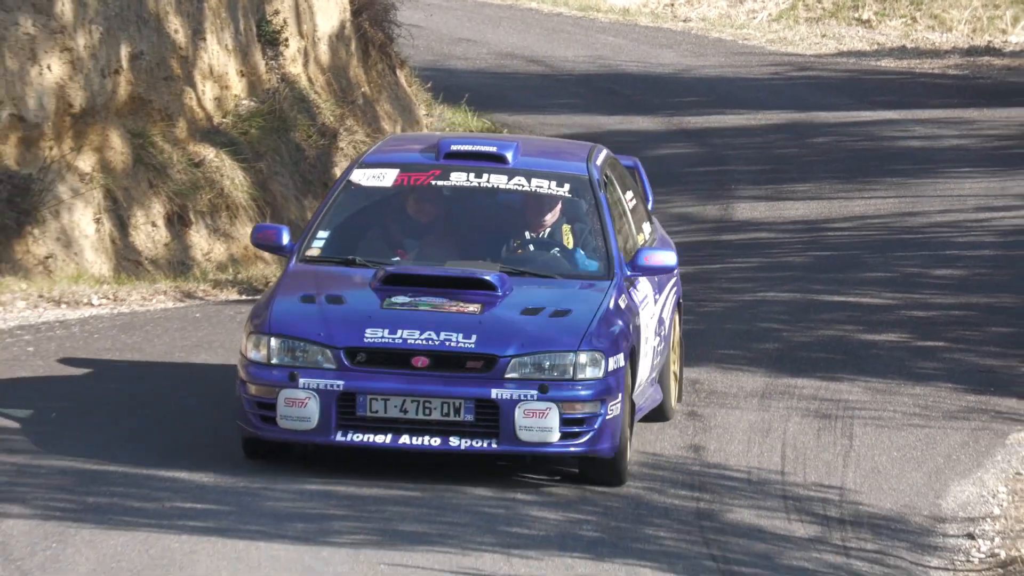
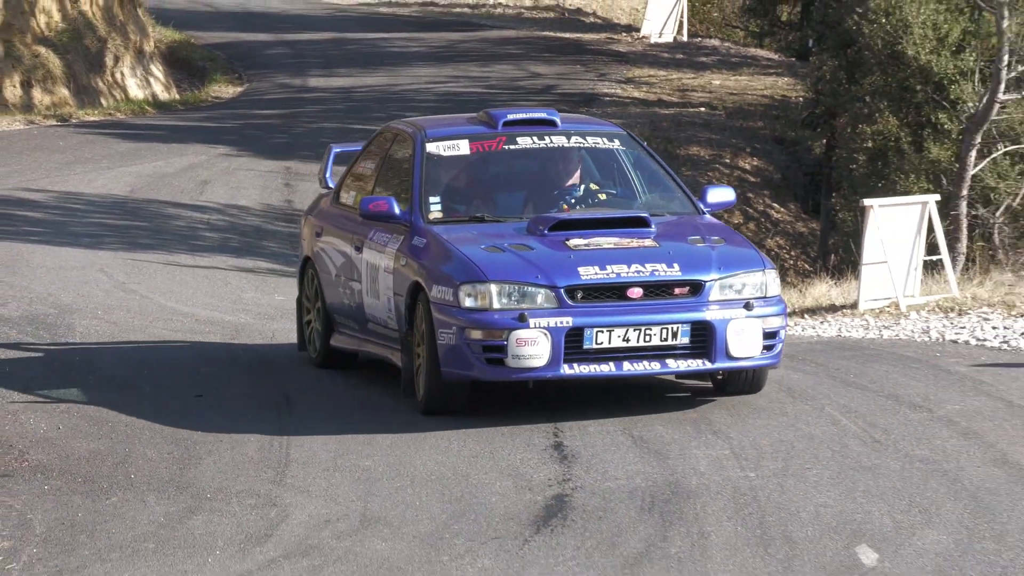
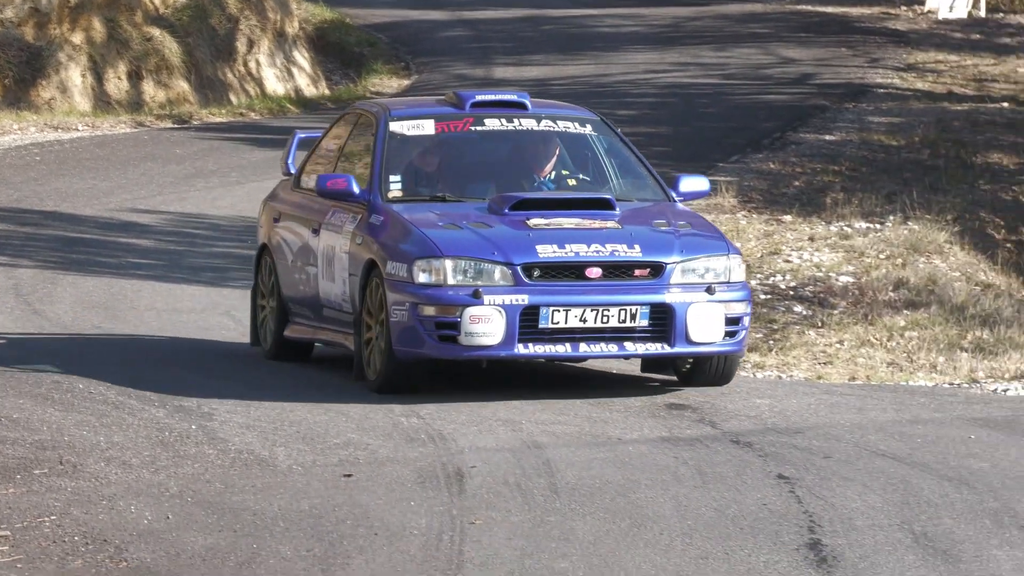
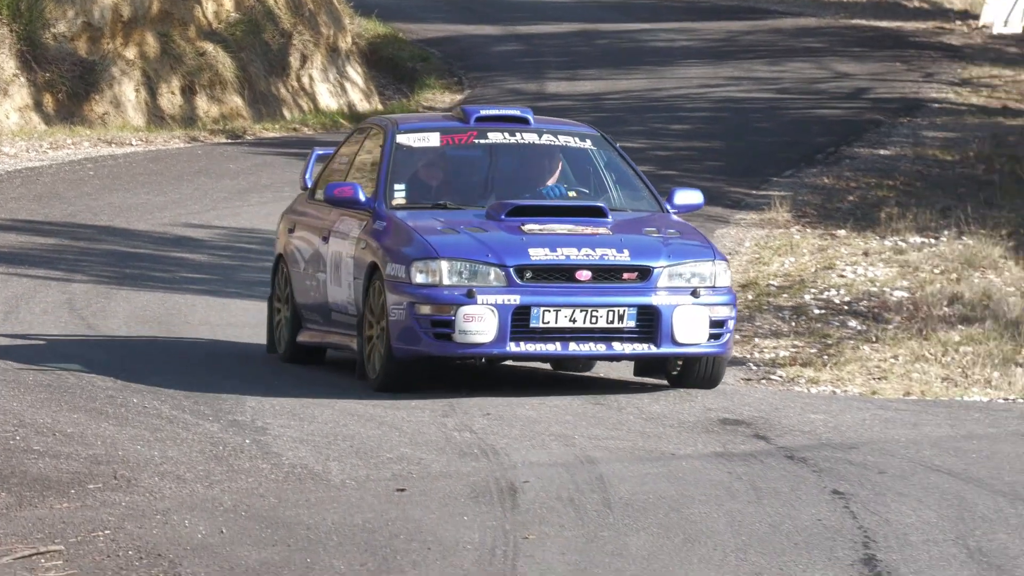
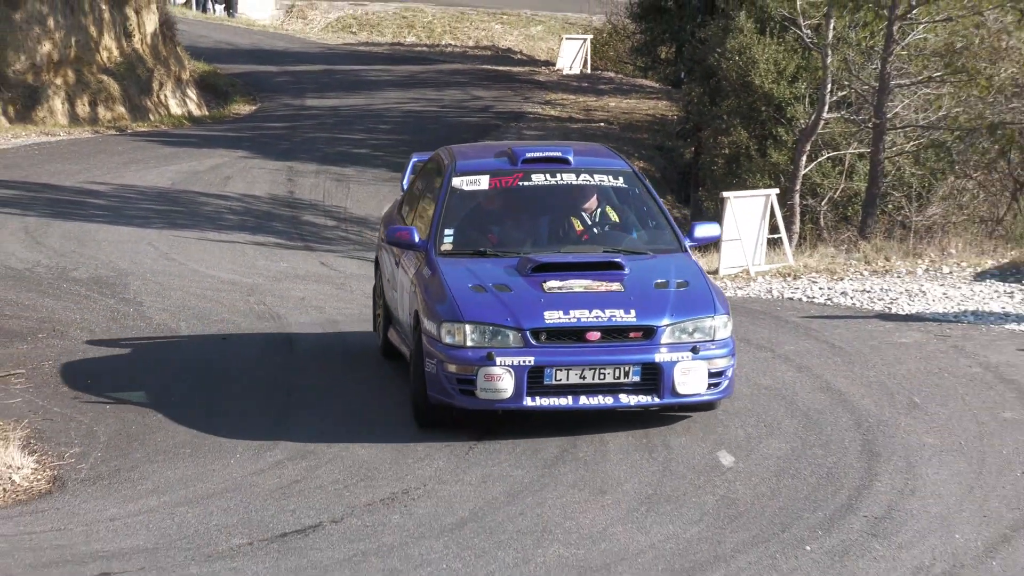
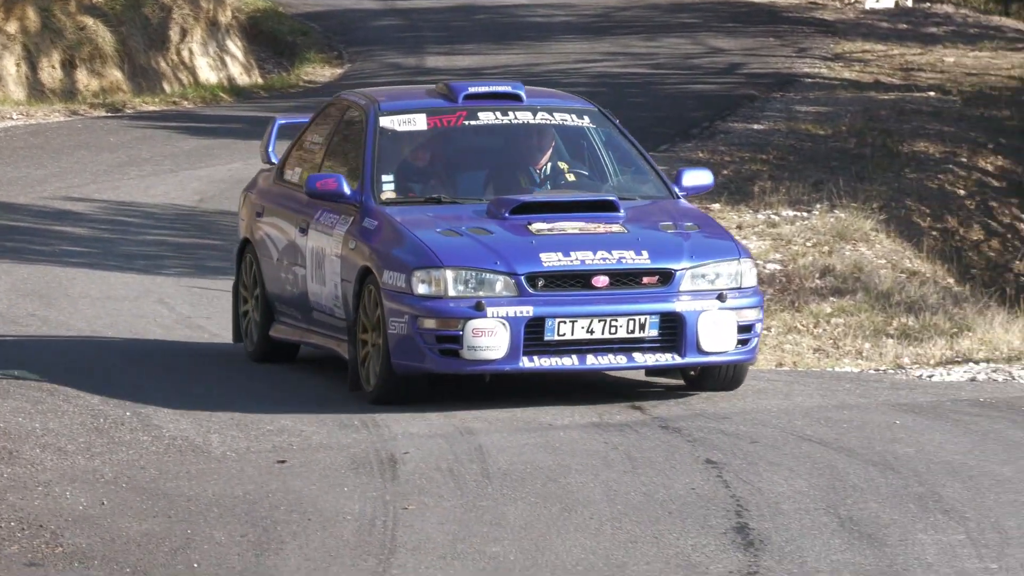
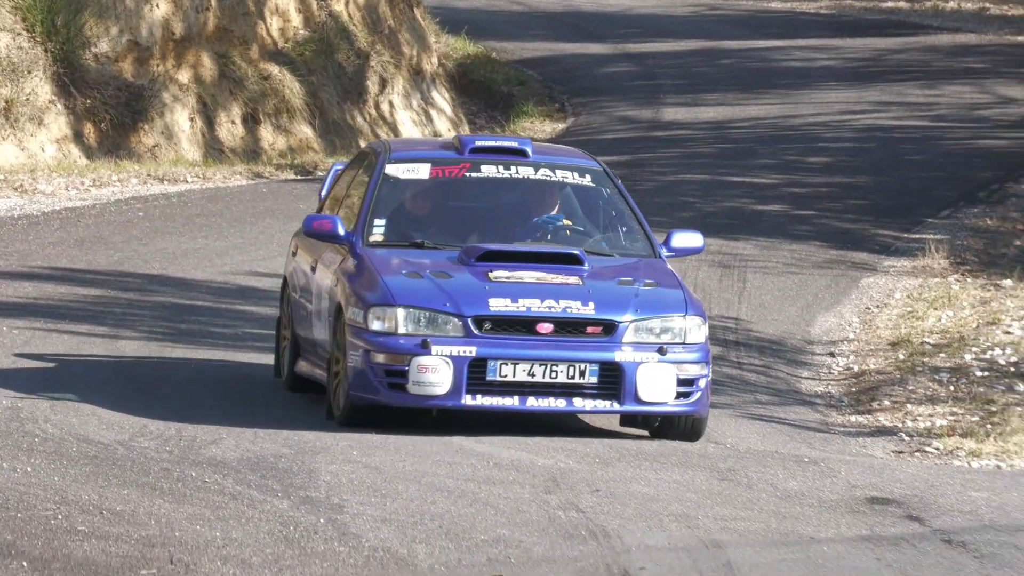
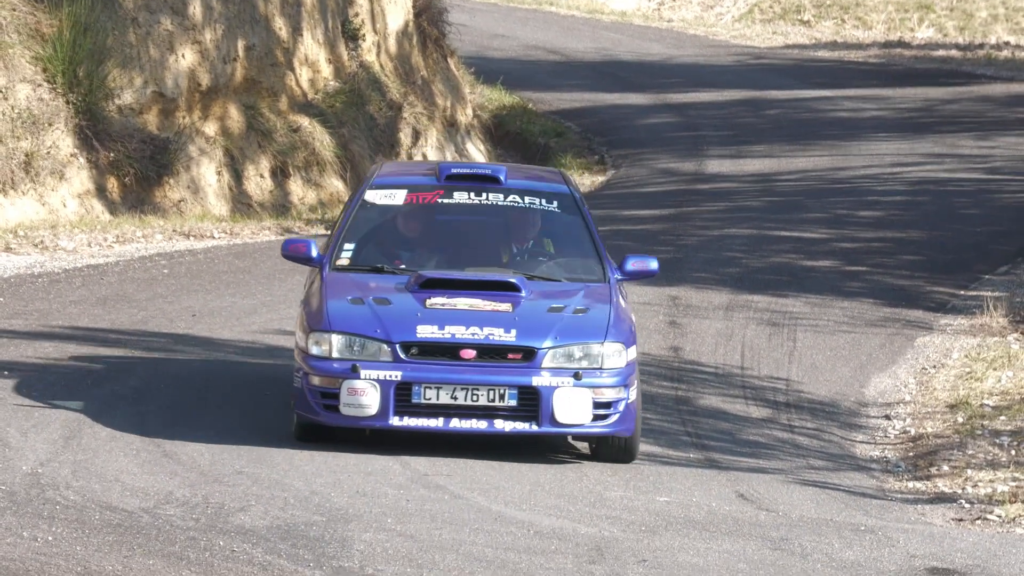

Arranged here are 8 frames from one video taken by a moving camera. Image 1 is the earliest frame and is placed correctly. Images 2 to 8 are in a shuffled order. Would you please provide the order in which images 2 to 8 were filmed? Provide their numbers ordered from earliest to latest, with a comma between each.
8, 7, 4, 3, 6, 2, 5
